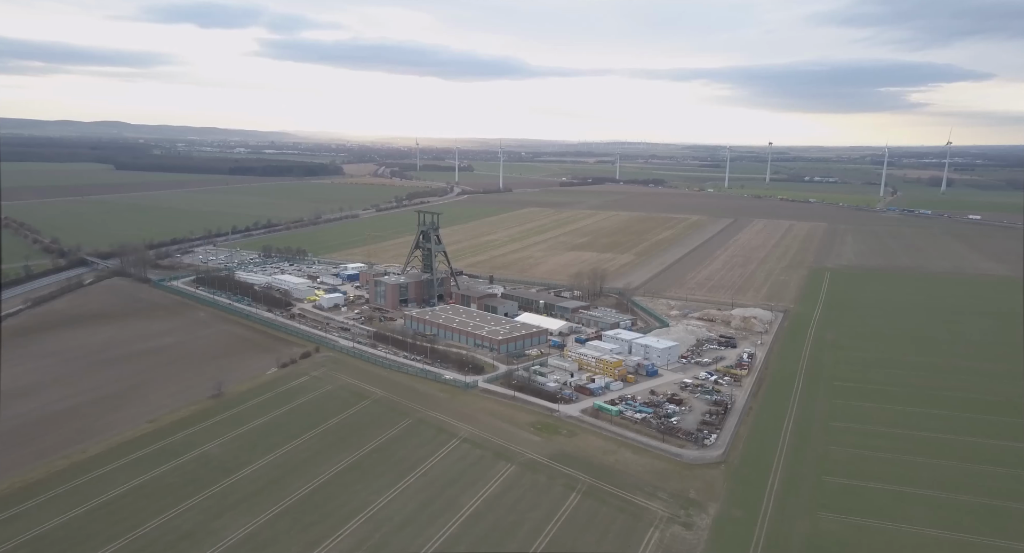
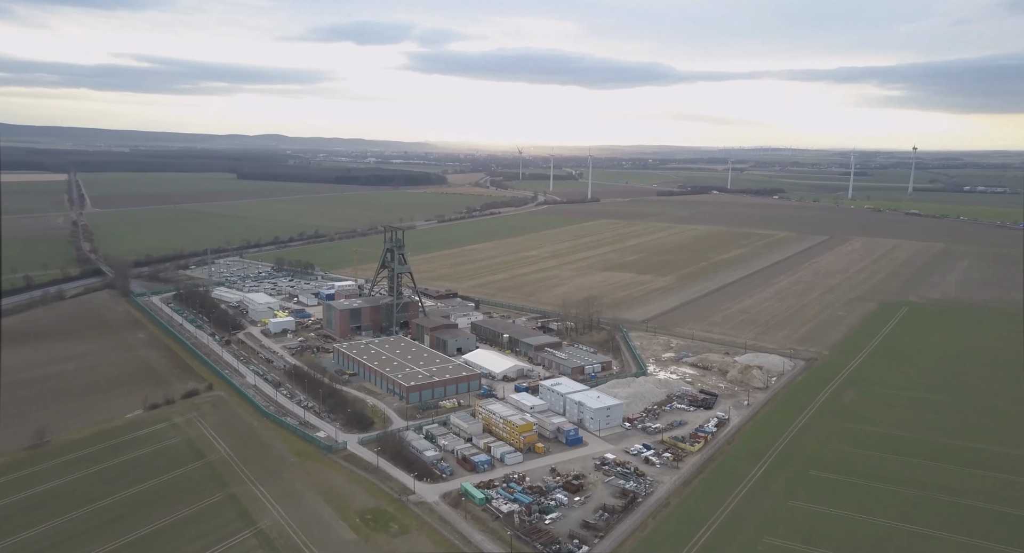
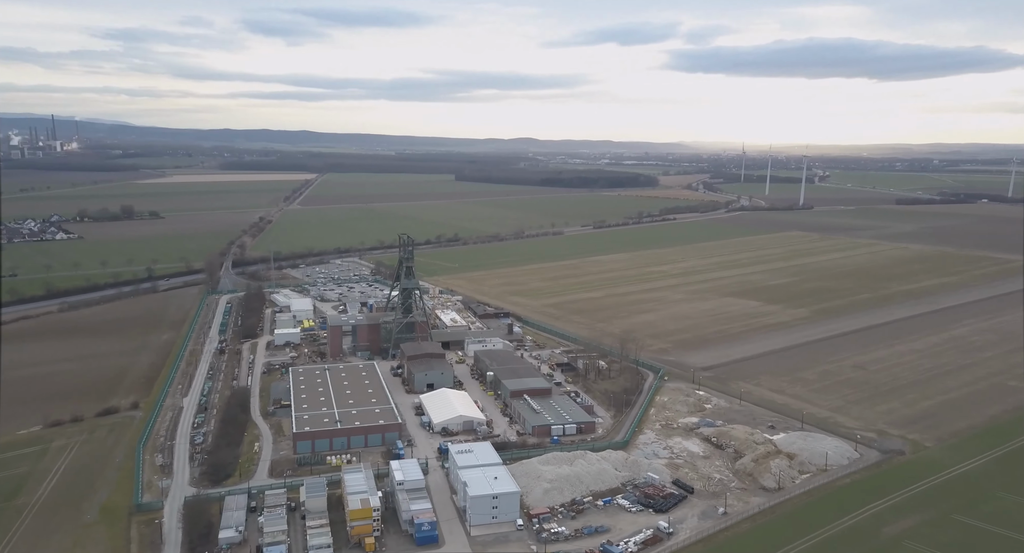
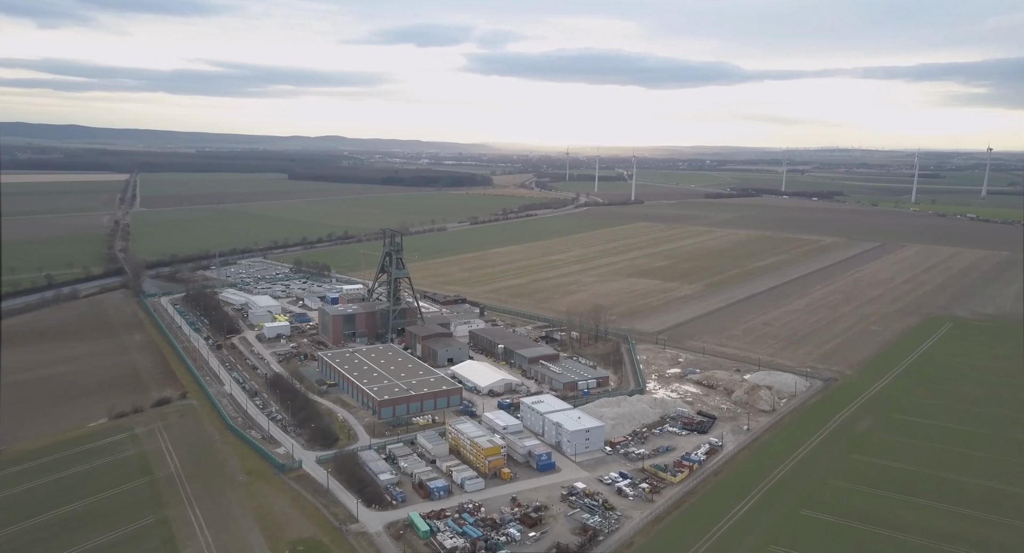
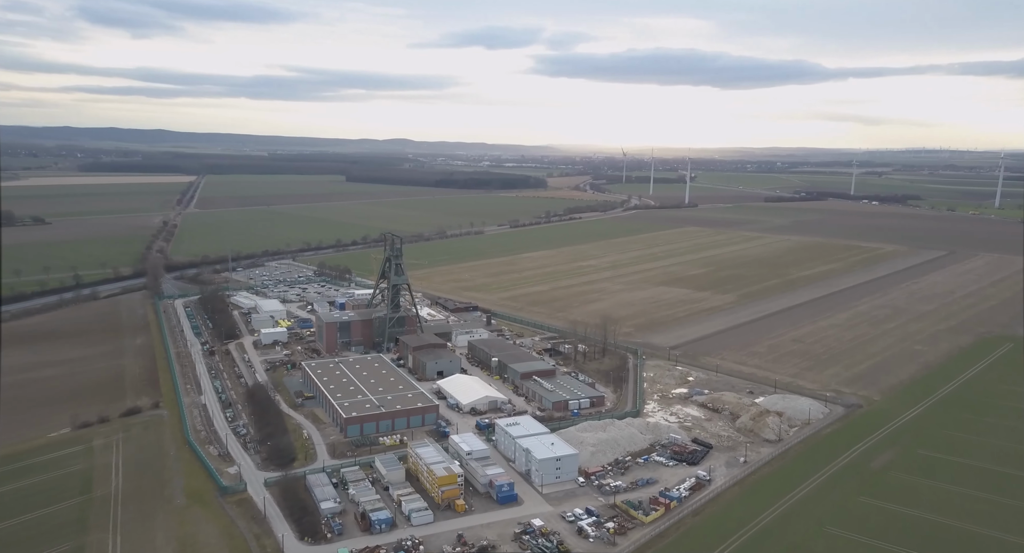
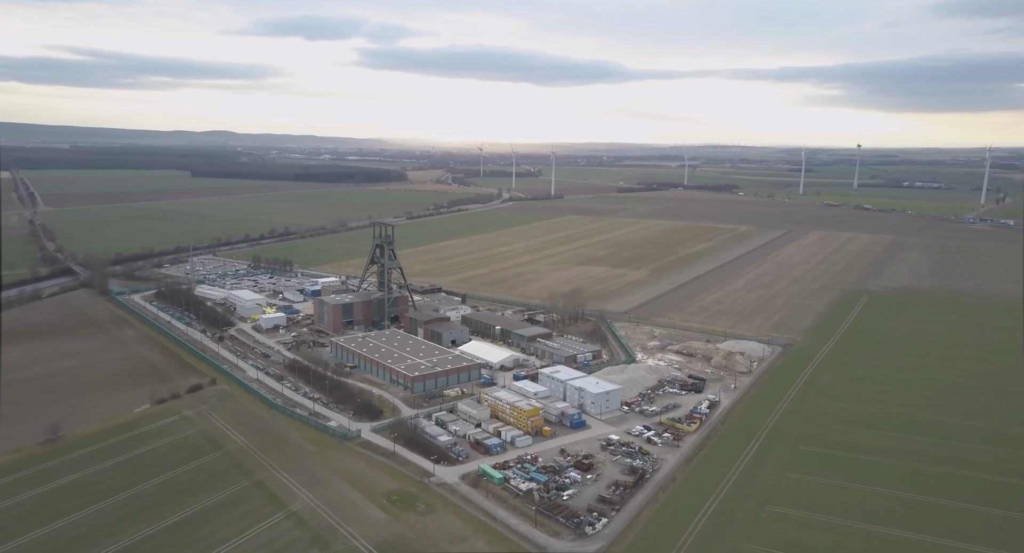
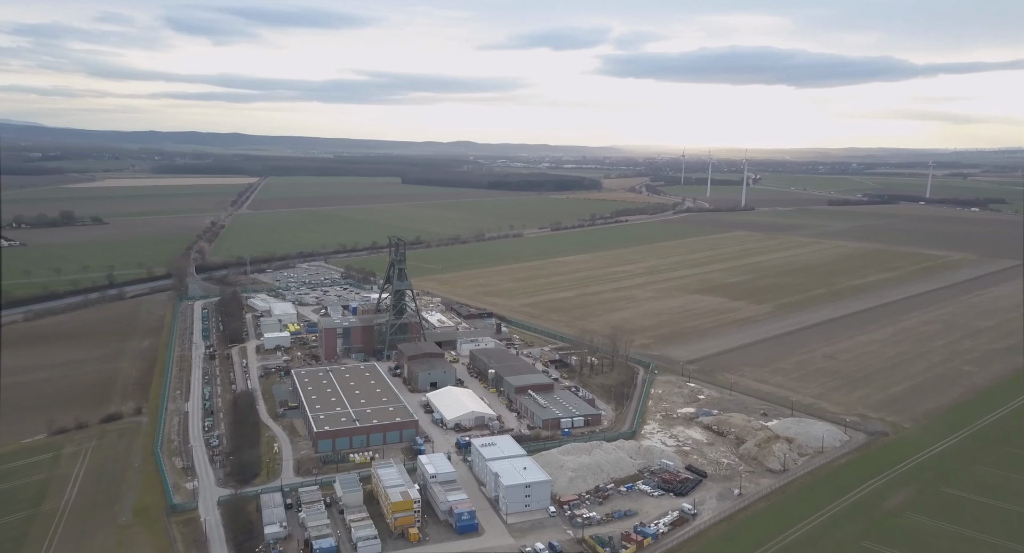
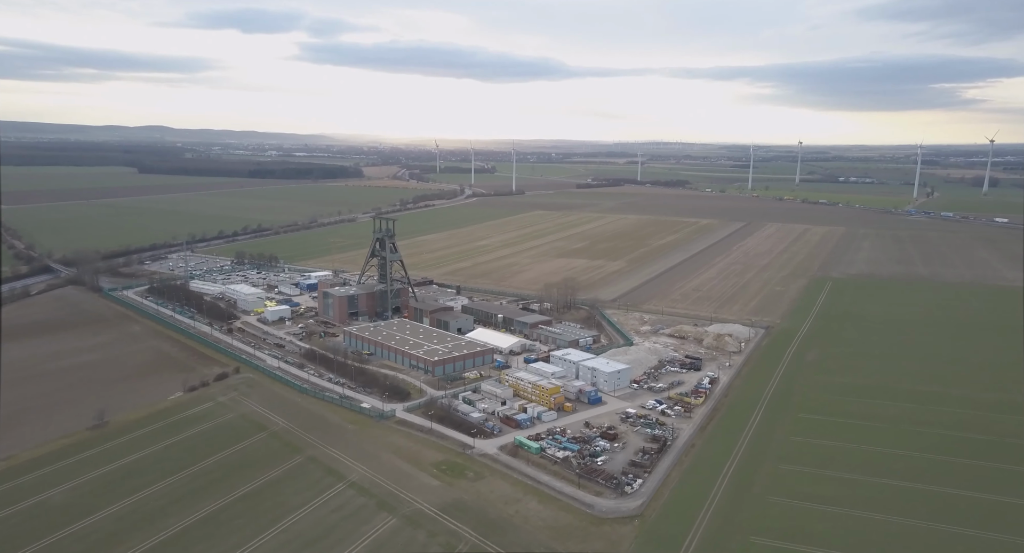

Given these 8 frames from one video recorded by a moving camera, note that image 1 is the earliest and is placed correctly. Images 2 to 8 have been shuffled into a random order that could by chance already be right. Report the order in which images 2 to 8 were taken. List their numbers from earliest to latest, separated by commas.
8, 6, 2, 4, 5, 7, 3
